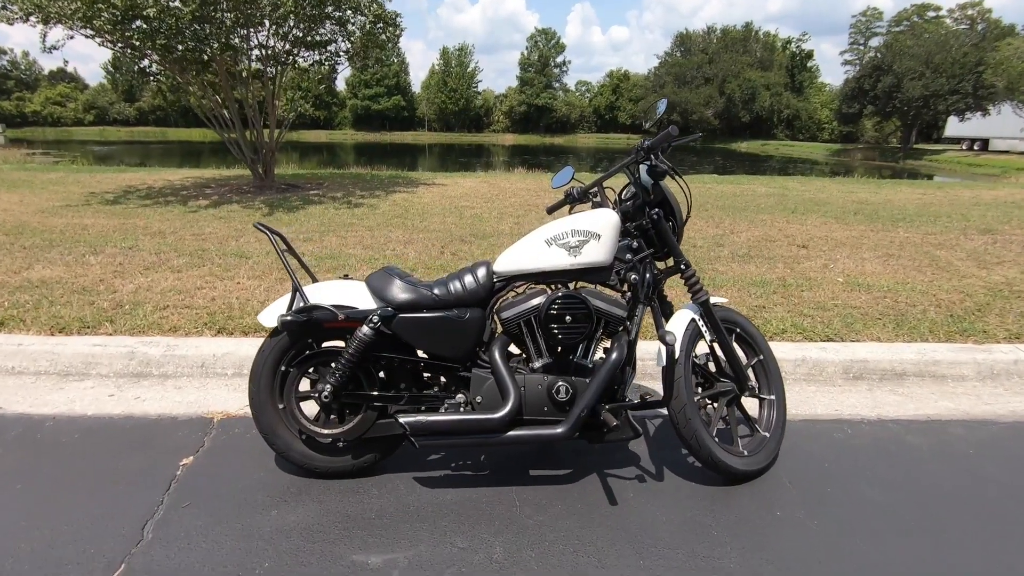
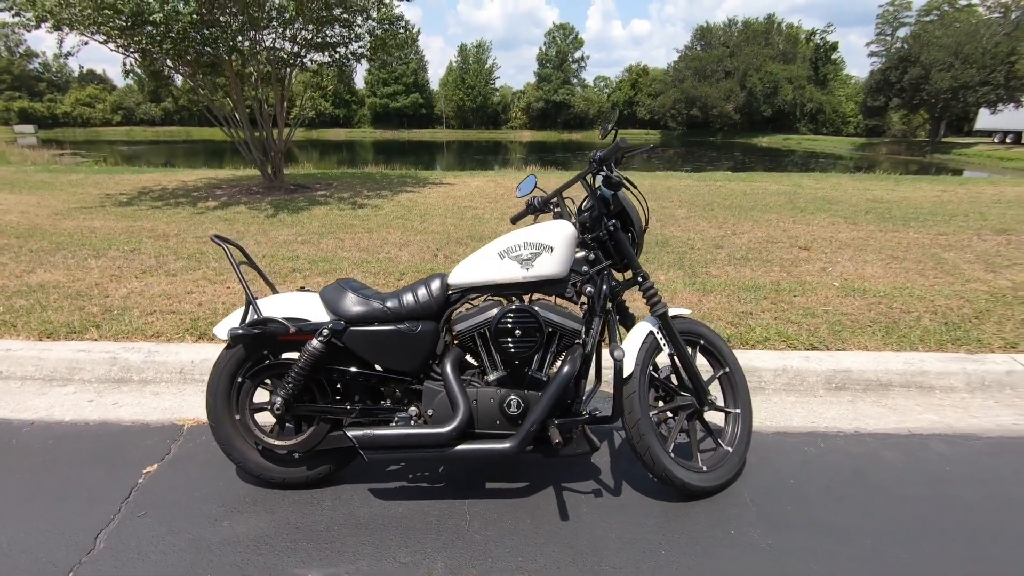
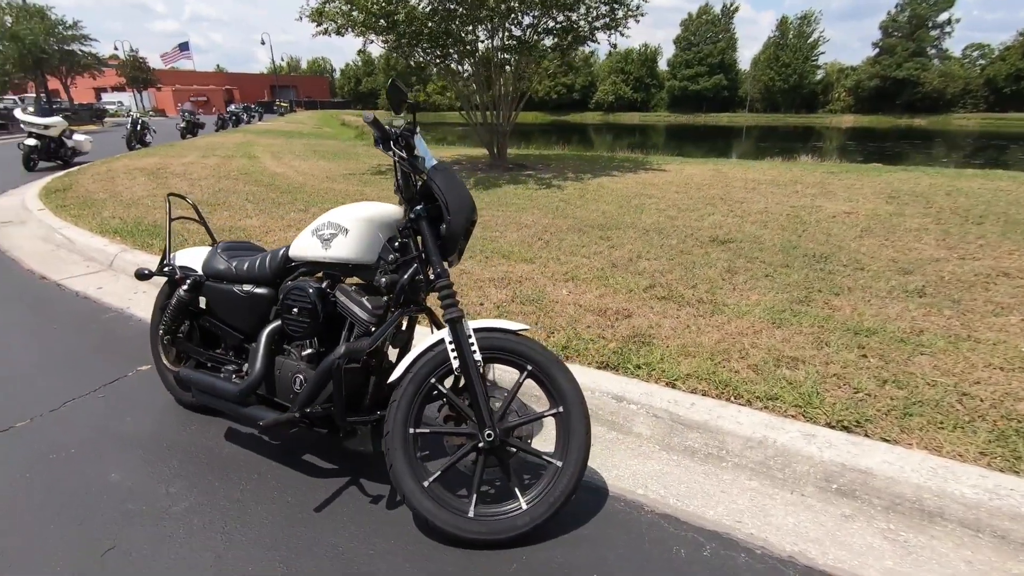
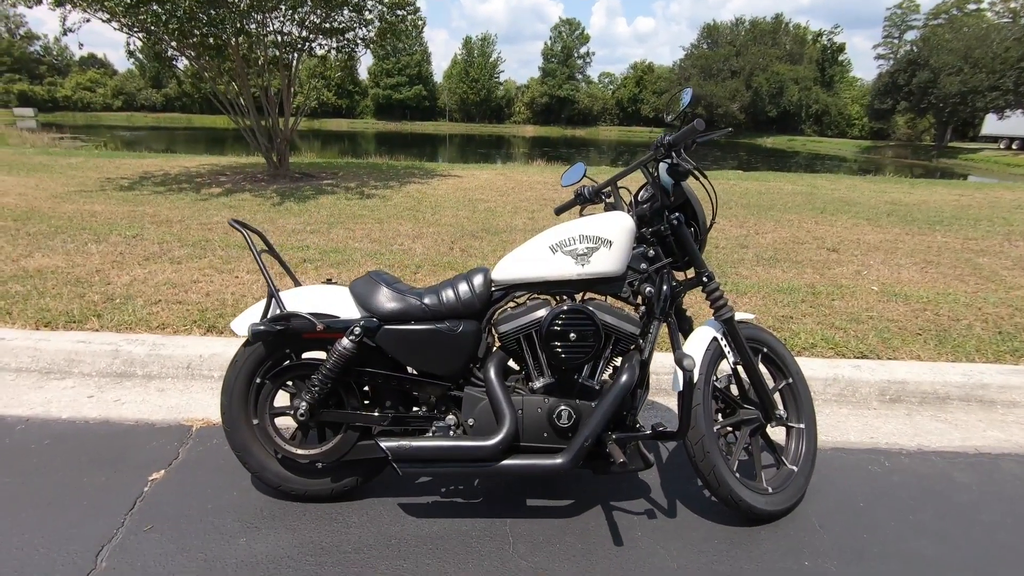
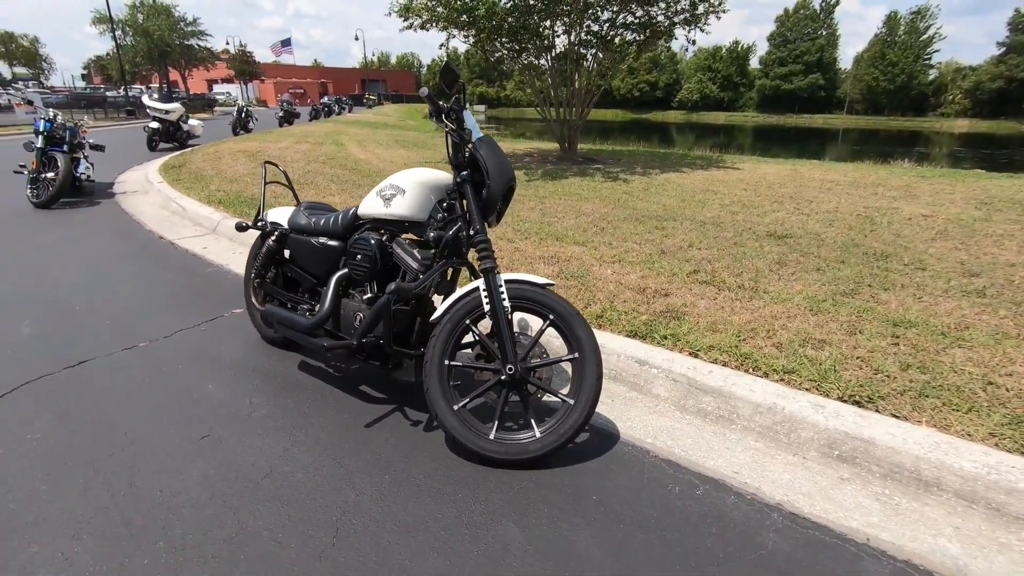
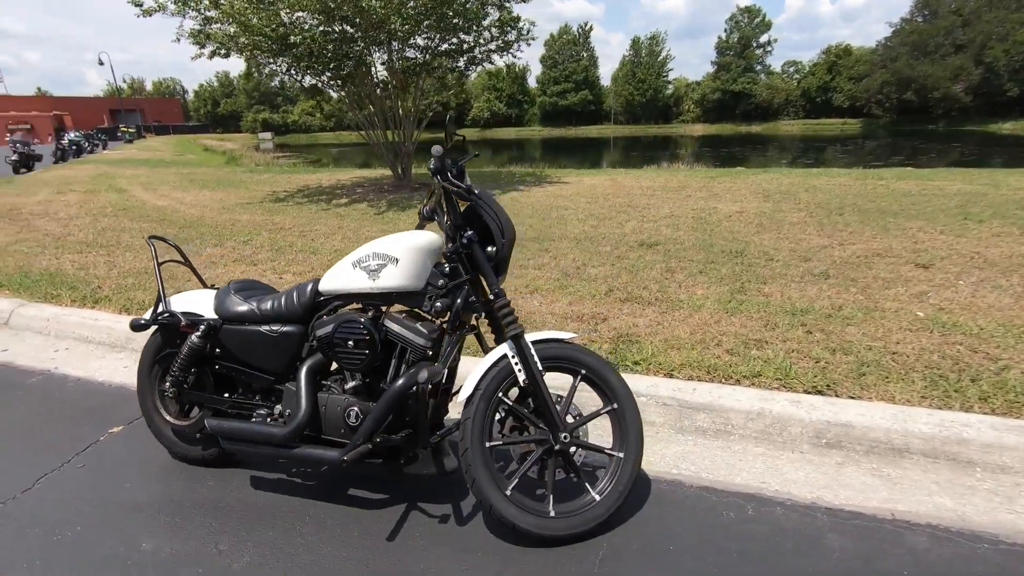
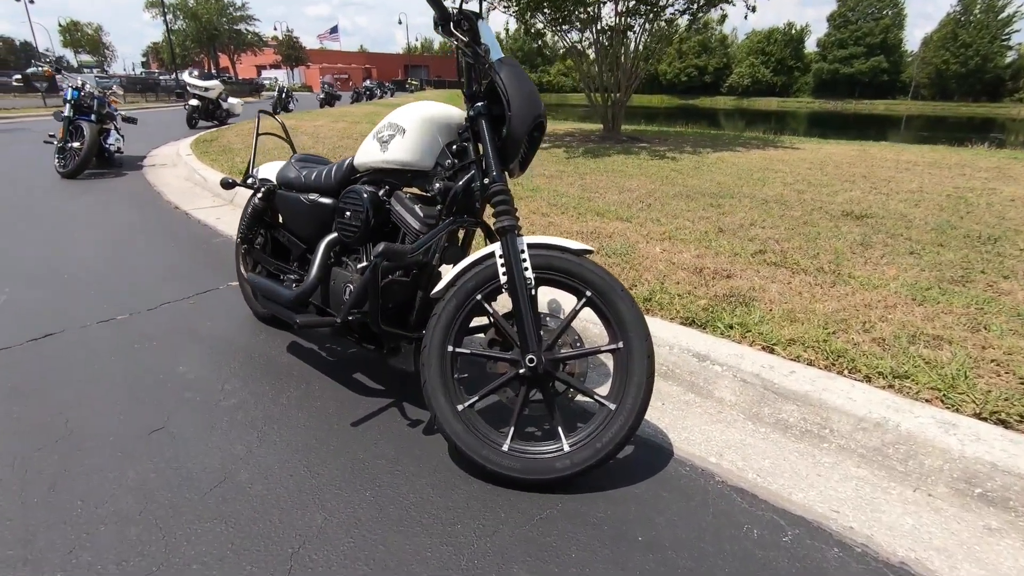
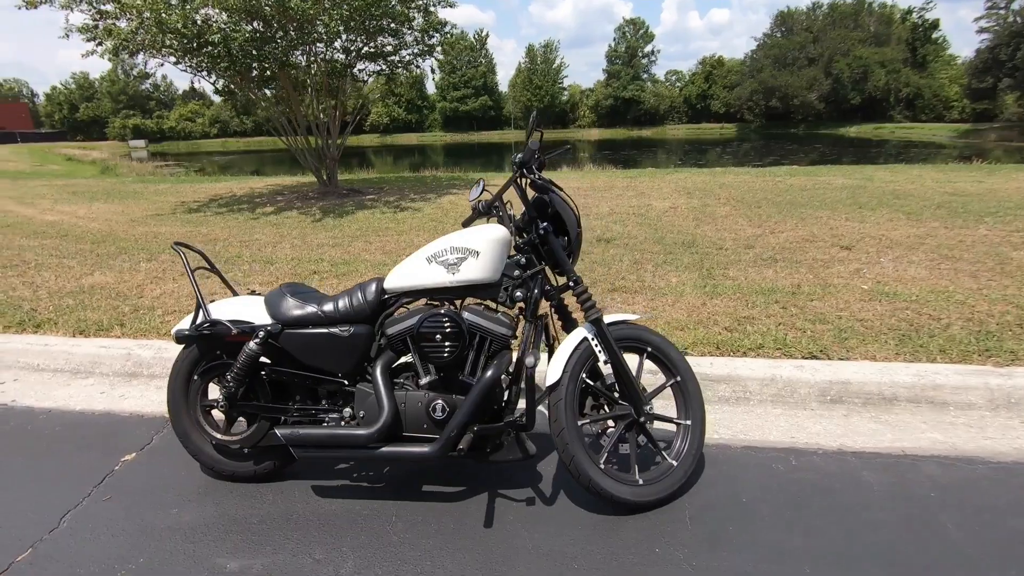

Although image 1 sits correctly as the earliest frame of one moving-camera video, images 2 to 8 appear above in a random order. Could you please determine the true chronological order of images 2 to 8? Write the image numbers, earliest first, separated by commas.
4, 2, 8, 6, 3, 5, 7
